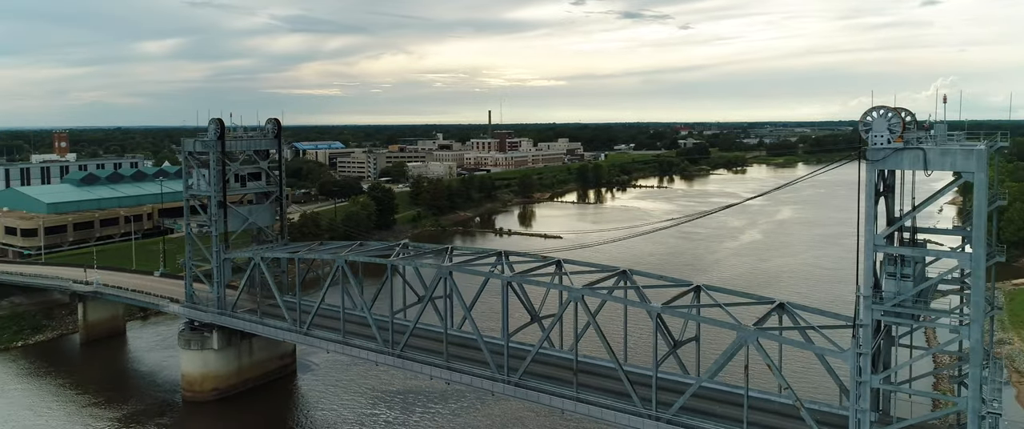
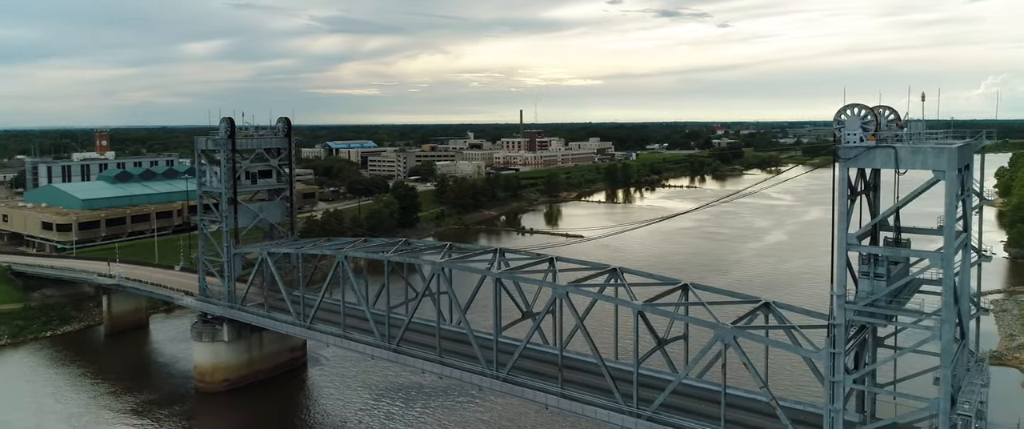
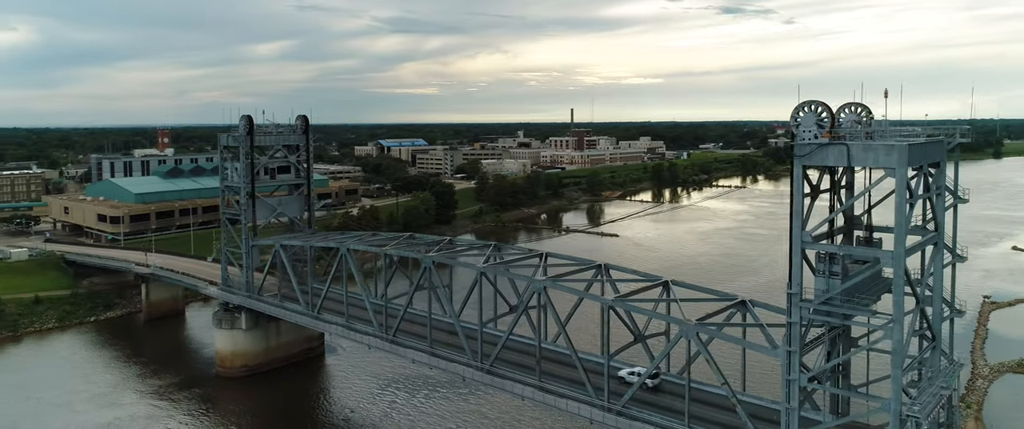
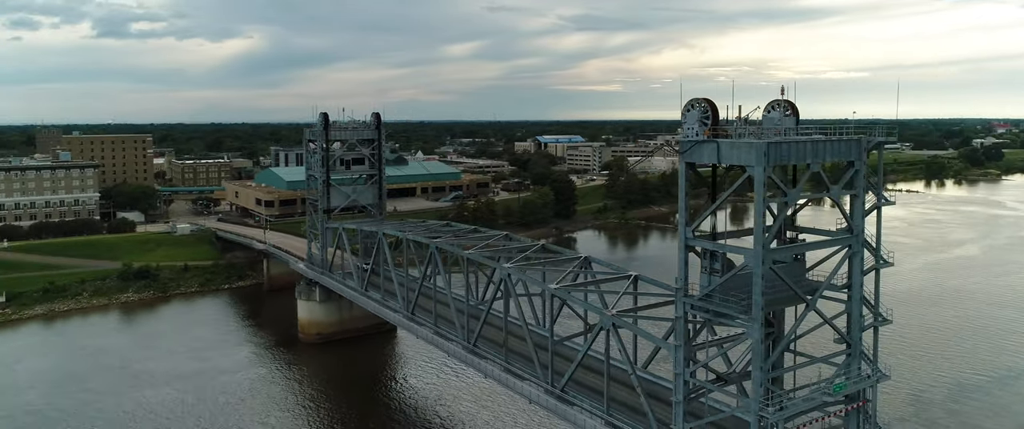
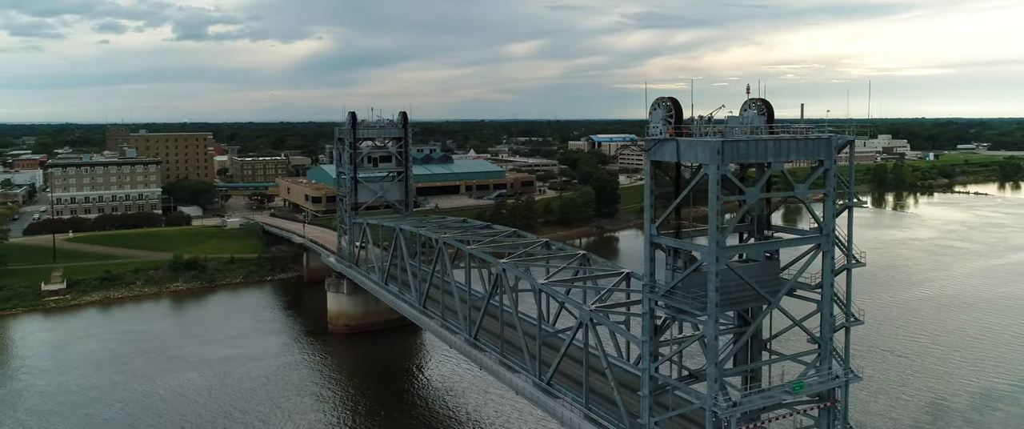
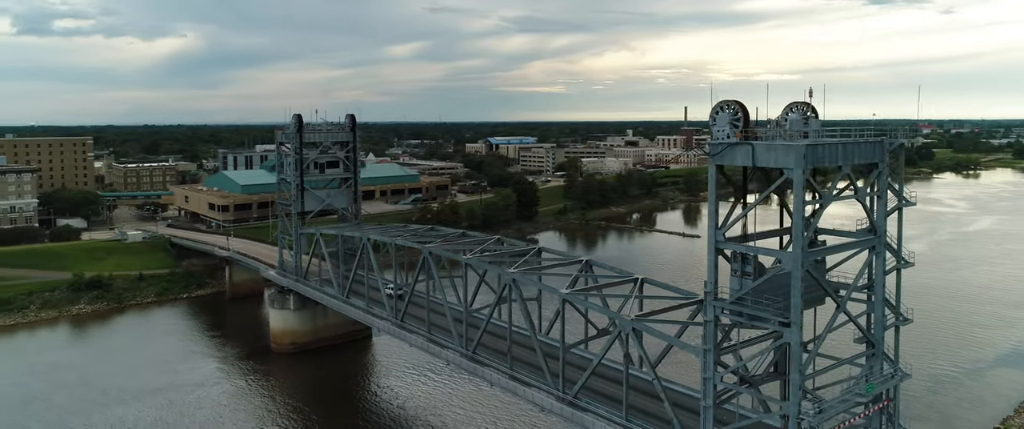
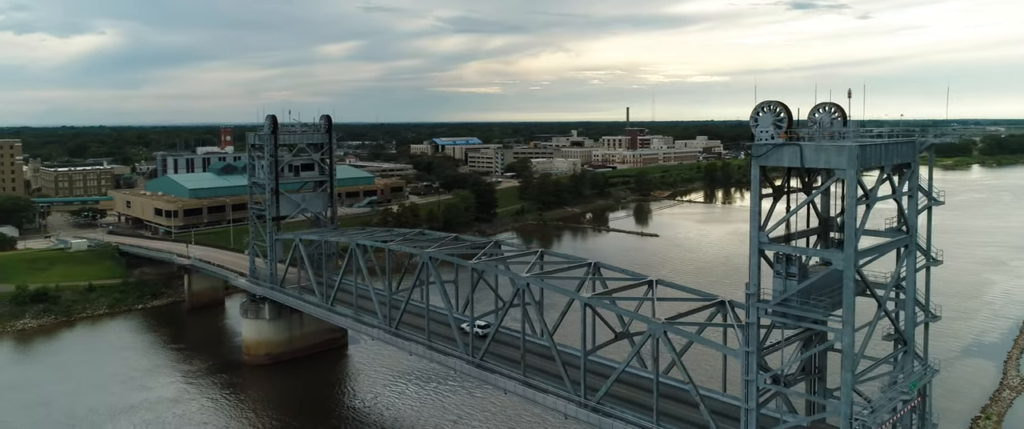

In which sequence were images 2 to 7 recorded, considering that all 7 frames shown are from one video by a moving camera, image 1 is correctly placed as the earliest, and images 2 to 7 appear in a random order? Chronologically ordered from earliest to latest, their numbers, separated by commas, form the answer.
2, 3, 7, 6, 4, 5
